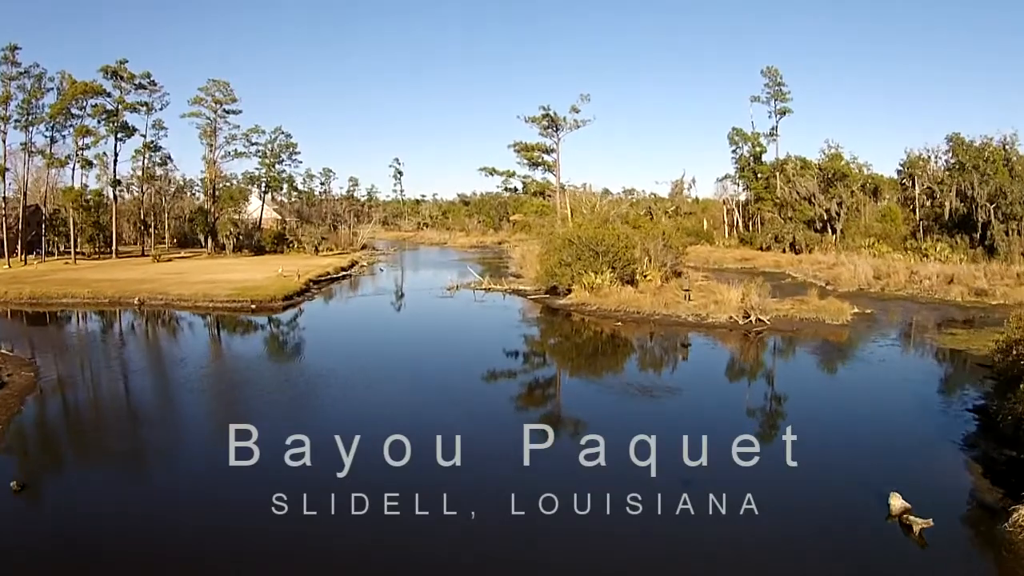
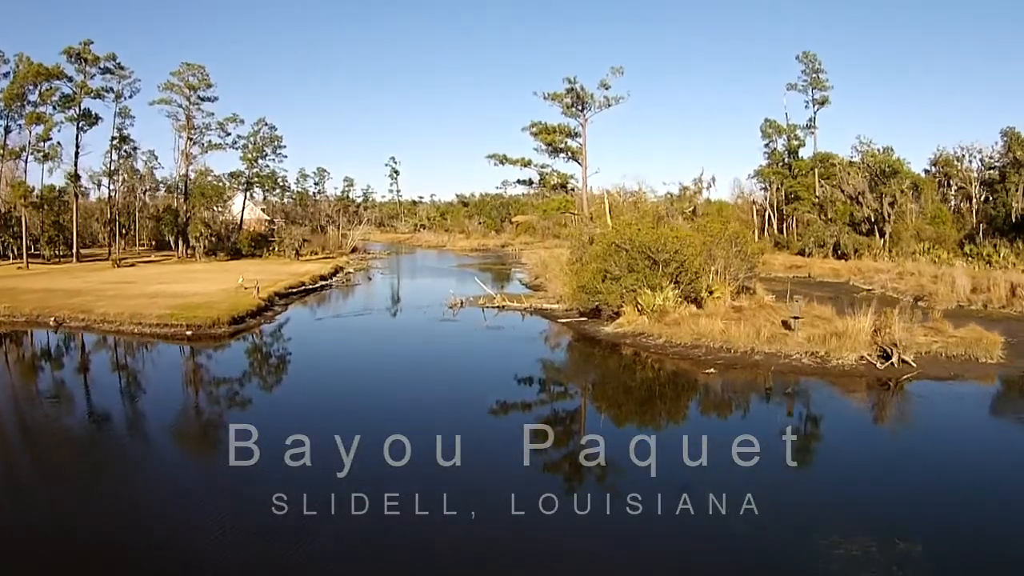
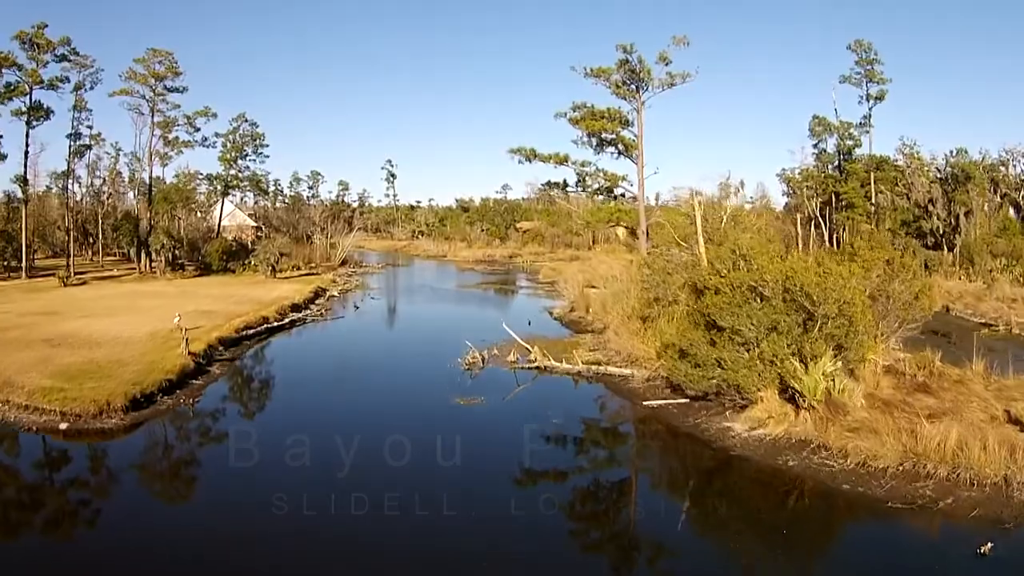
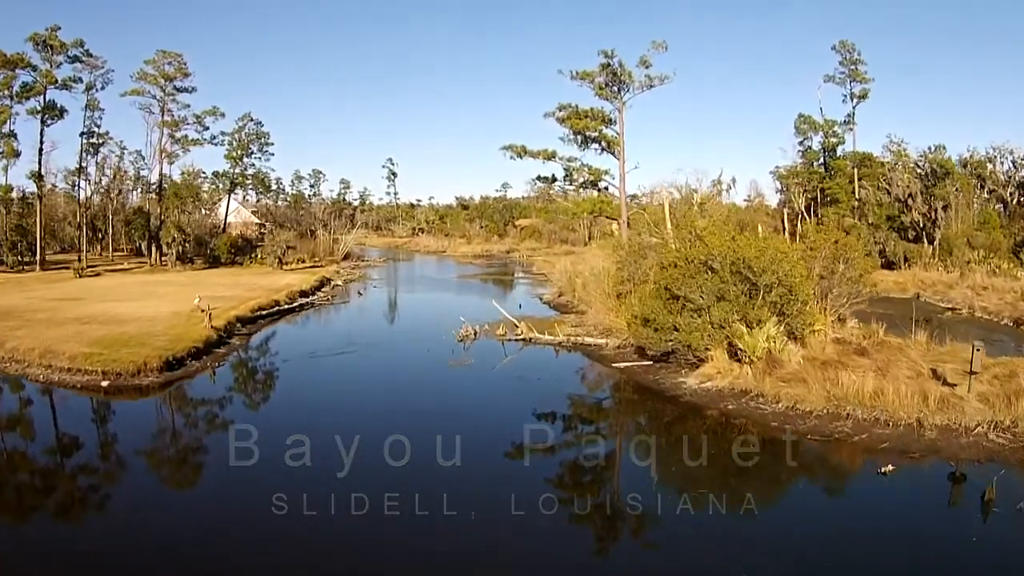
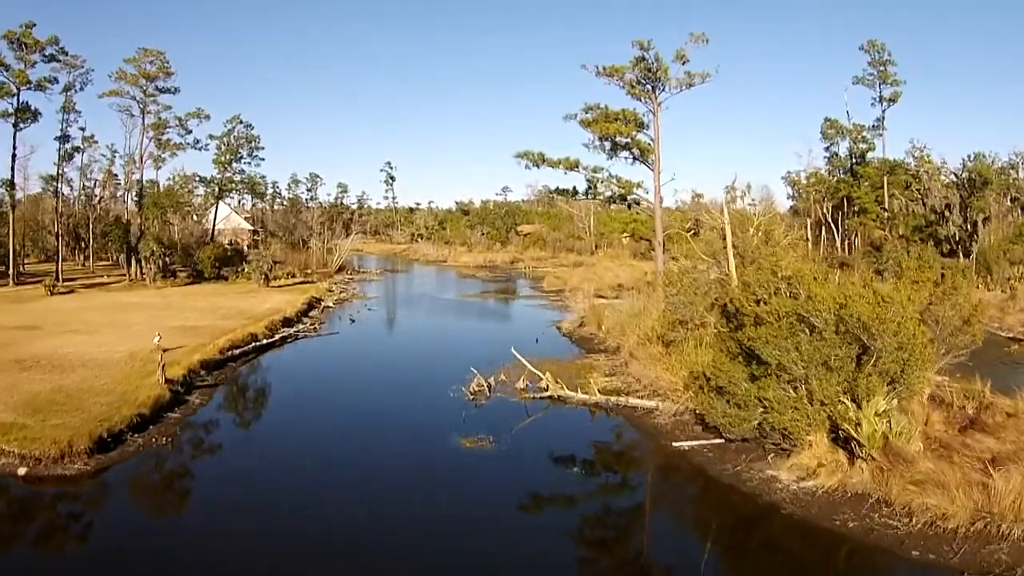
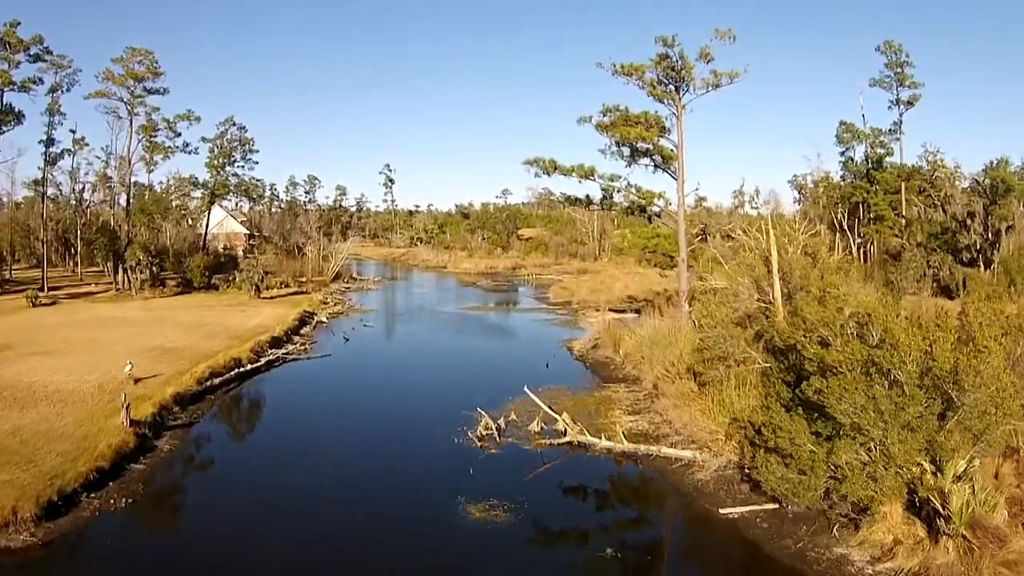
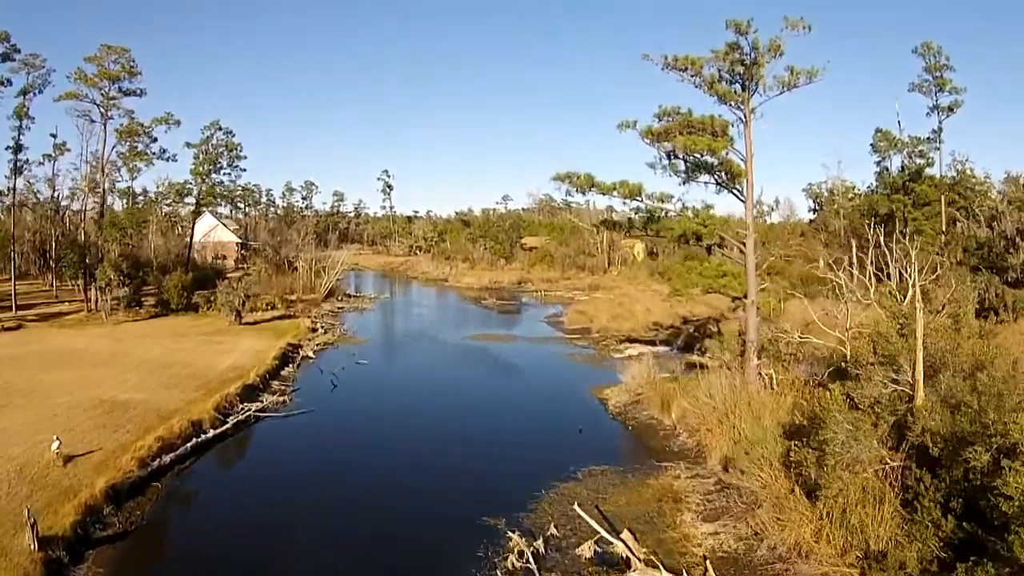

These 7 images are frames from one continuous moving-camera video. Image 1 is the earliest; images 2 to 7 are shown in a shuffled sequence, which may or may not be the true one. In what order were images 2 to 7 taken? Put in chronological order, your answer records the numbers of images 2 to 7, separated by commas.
2, 4, 3, 5, 6, 7
